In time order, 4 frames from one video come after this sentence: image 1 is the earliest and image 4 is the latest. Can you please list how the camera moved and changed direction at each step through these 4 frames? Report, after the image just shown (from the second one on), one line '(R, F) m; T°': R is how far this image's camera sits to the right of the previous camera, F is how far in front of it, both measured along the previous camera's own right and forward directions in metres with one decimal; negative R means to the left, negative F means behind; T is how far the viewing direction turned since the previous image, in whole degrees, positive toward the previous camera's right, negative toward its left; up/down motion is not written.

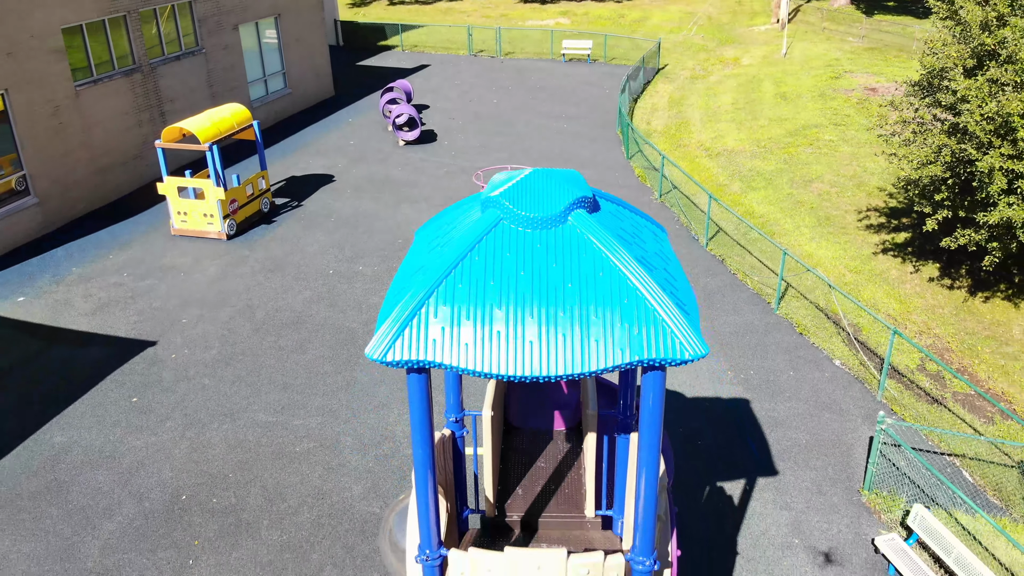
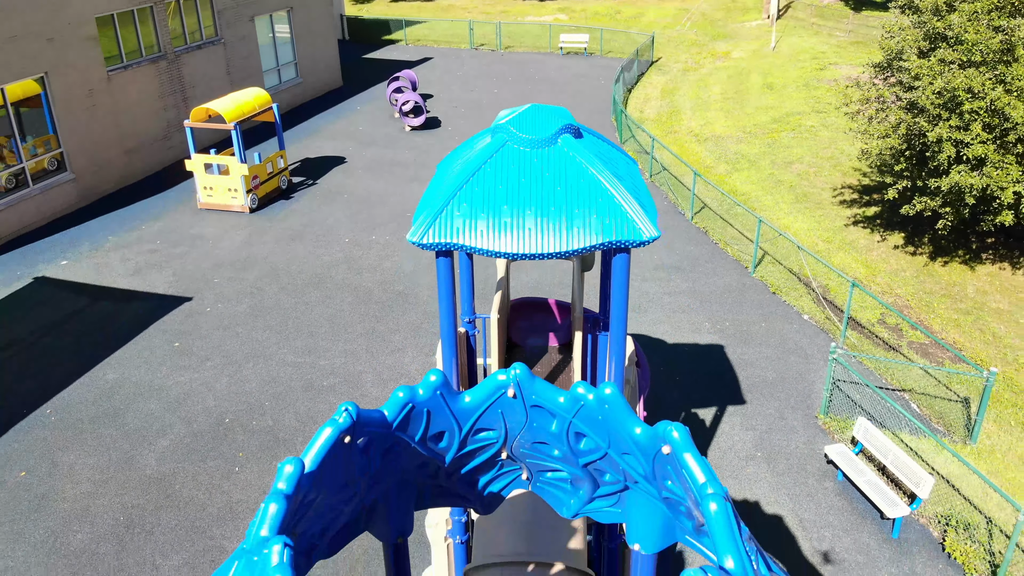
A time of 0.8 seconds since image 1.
(0.0, -1.3) m; 0°
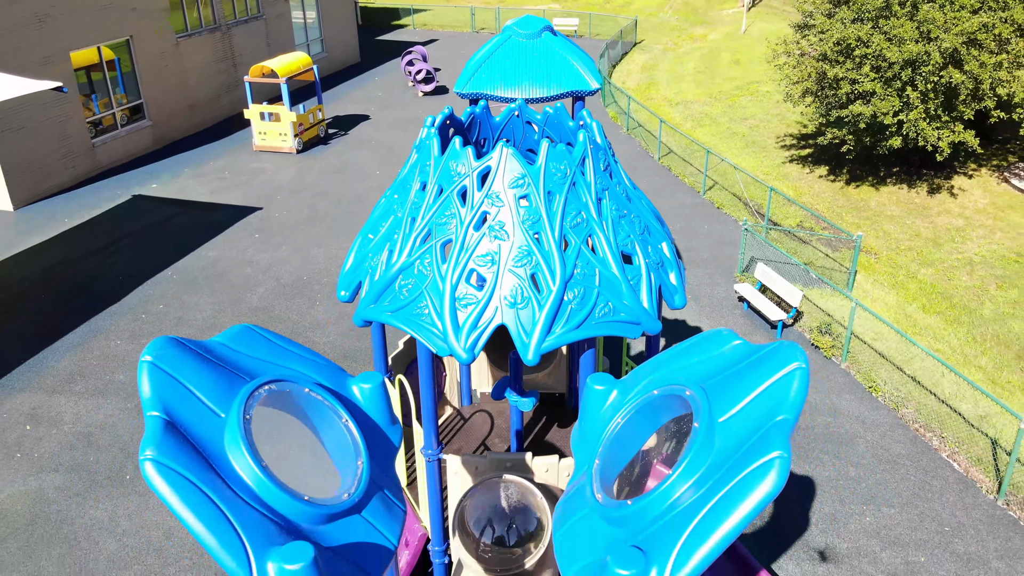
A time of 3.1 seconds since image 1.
(0.0, -3.7) m; 0°
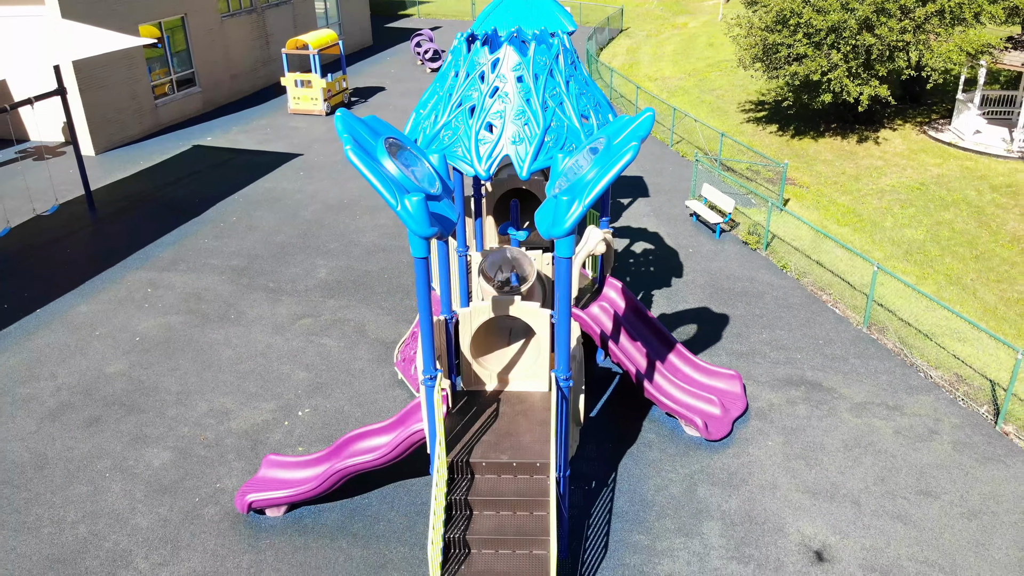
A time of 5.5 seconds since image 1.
(0.0, -3.5) m; 0°
